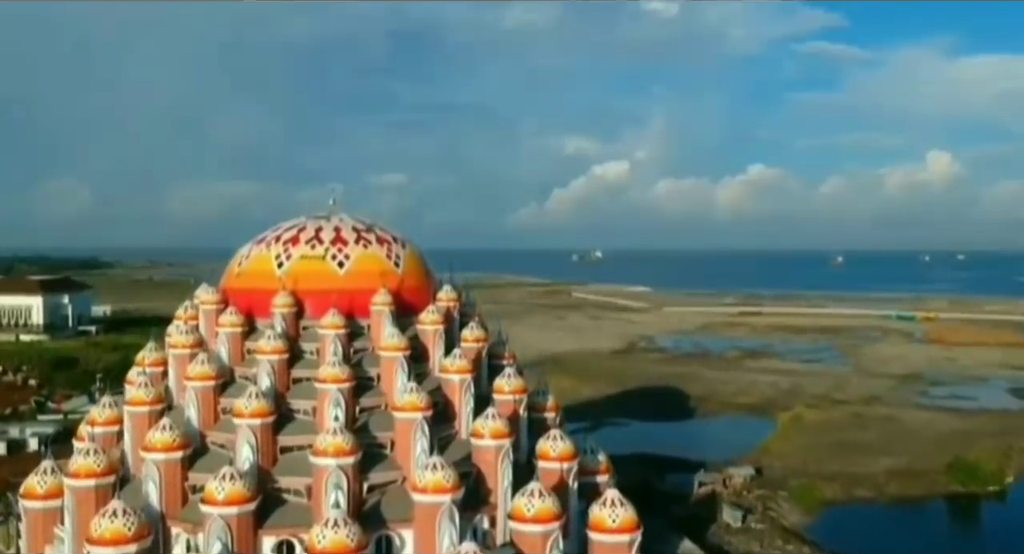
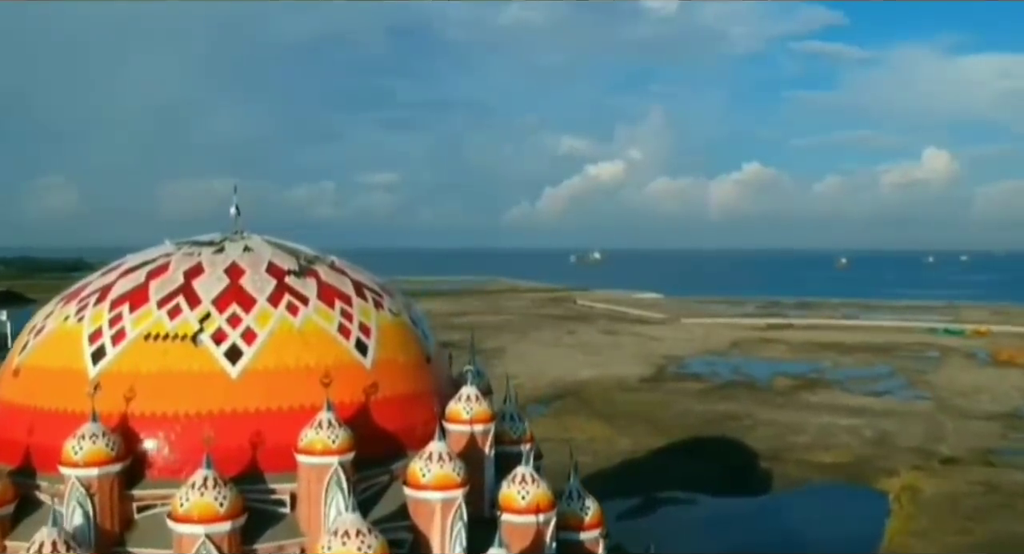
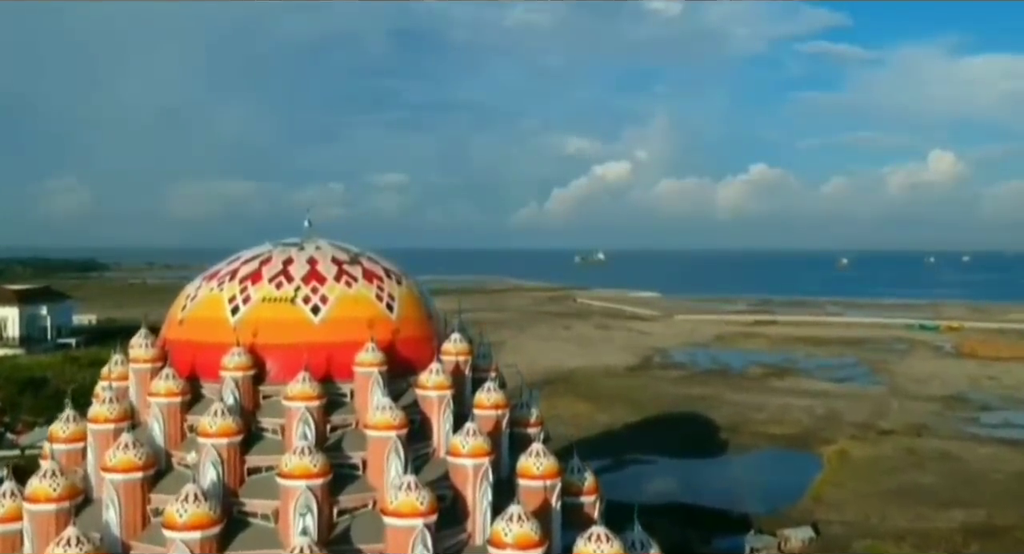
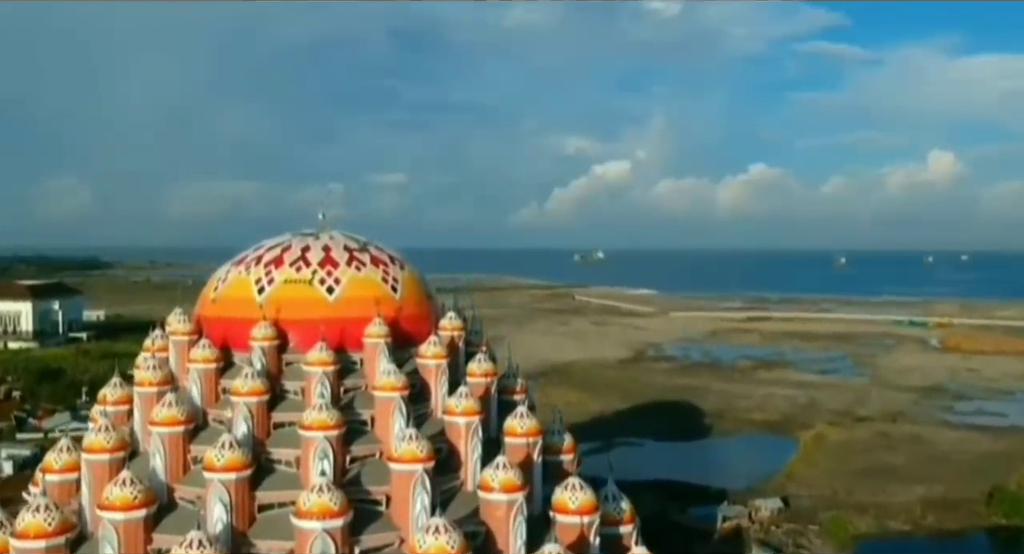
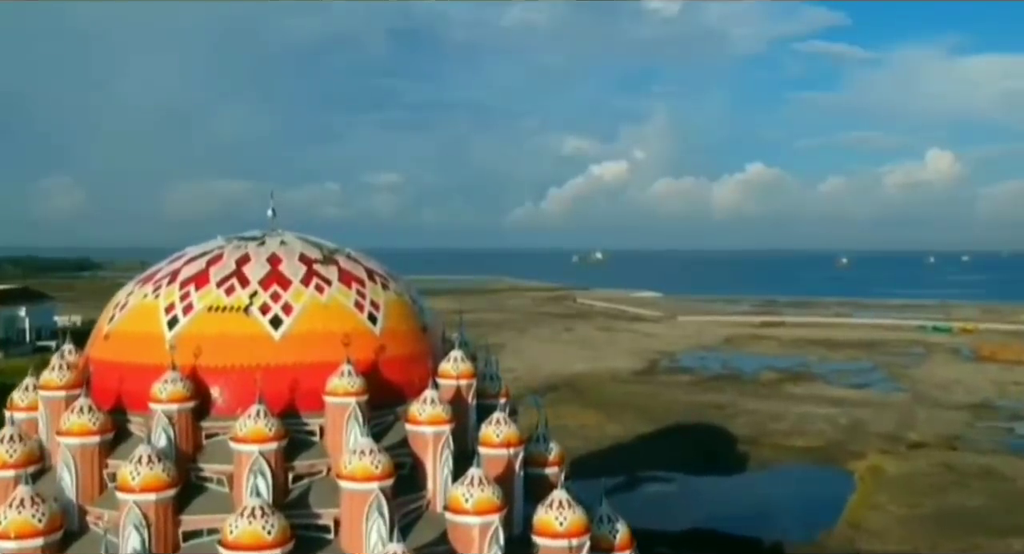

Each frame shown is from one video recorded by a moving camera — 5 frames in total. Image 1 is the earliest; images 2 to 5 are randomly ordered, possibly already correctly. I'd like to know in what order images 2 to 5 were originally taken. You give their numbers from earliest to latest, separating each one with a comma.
4, 3, 5, 2
